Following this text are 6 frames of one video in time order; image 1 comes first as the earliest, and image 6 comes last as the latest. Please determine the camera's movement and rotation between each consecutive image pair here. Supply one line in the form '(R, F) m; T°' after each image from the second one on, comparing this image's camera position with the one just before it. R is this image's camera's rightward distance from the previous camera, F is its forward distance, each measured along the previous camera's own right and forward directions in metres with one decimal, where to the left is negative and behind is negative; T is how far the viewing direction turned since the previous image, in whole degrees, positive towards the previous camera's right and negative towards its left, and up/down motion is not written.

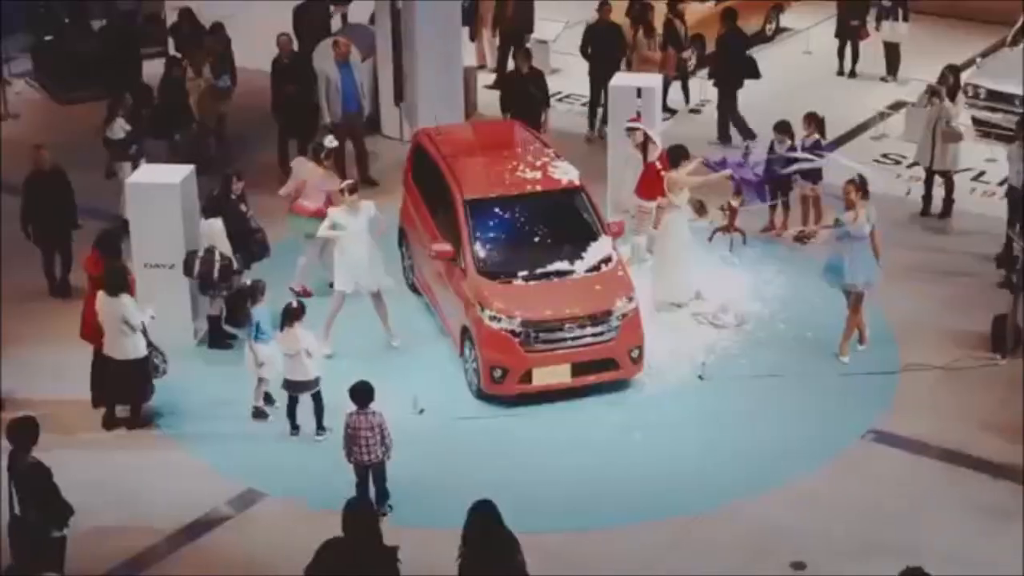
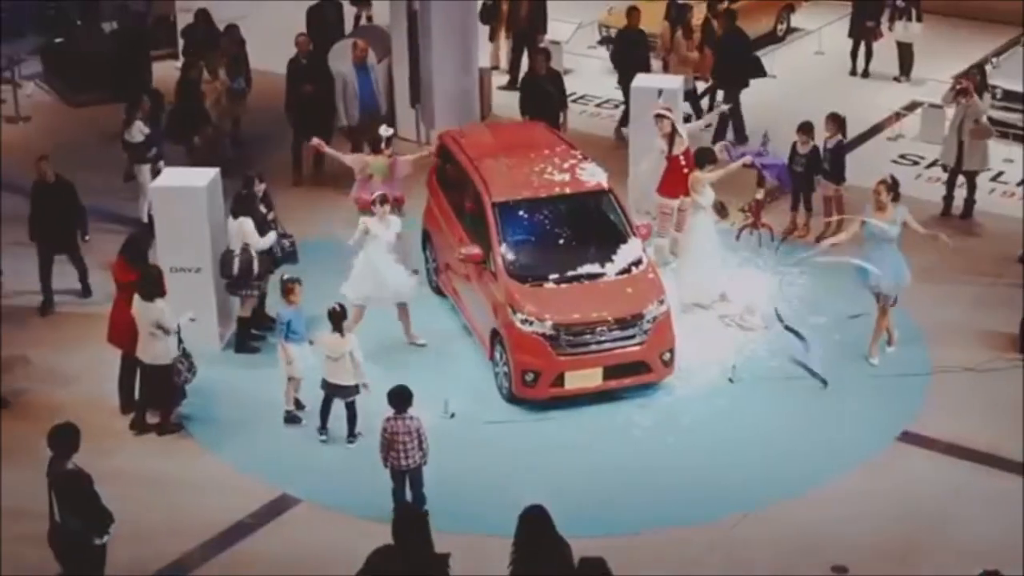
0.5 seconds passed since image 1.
(-0.3, +0.1) m; 0°
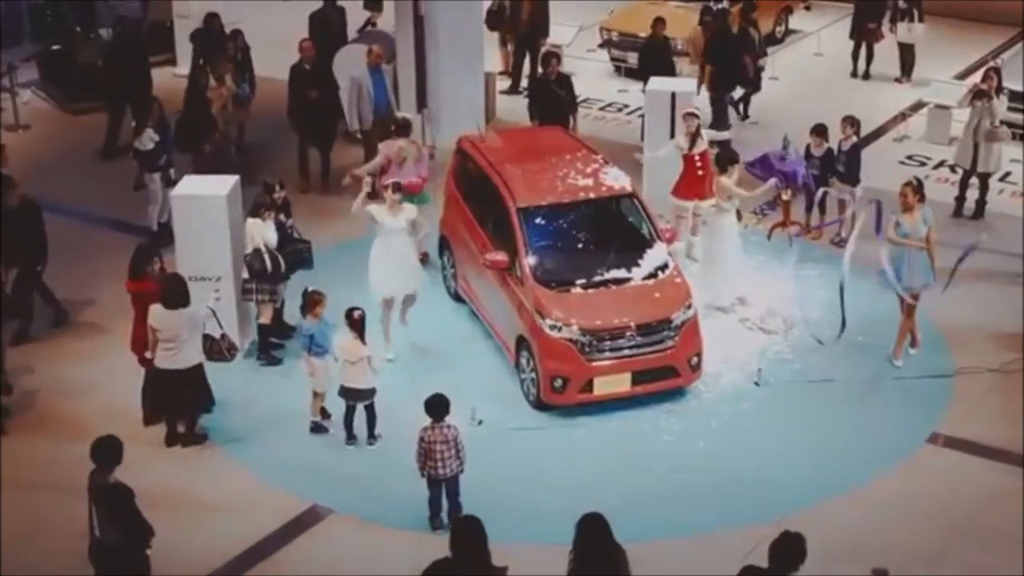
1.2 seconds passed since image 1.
(-0.4, +0.1) m; +1°
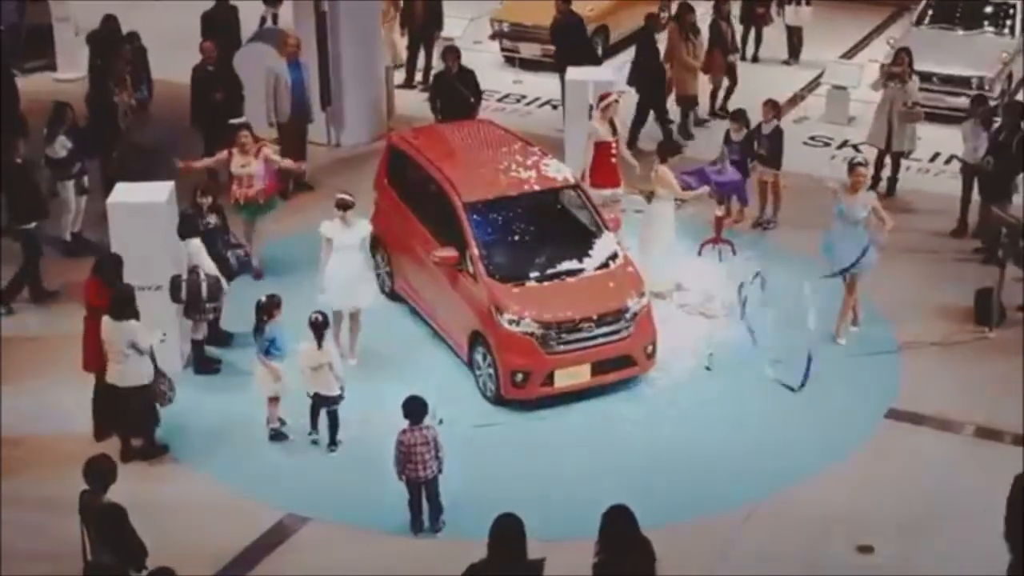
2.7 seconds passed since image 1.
(-0.8, +0.1) m; +6°
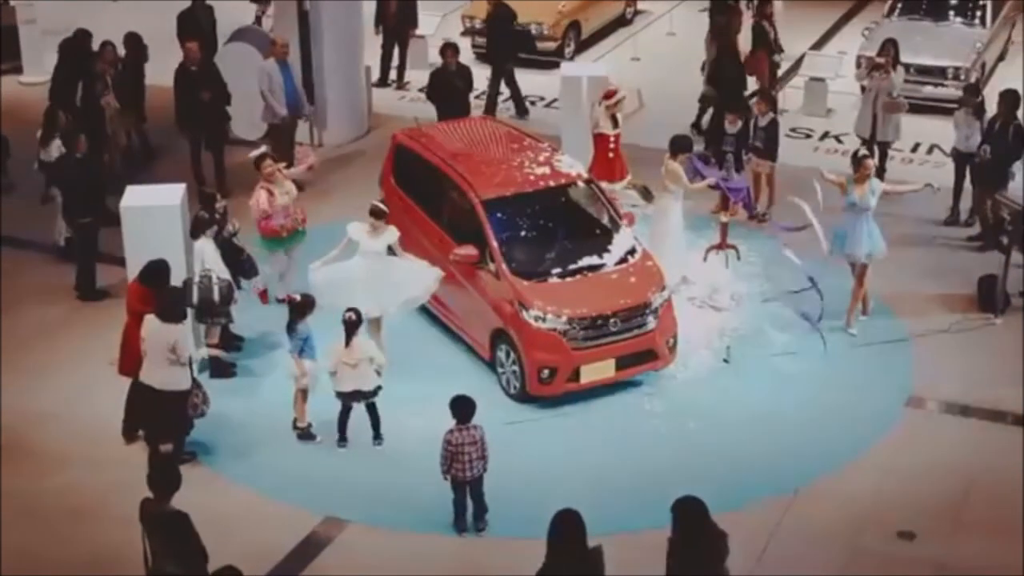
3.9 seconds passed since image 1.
(-0.7, 0.0) m; +3°
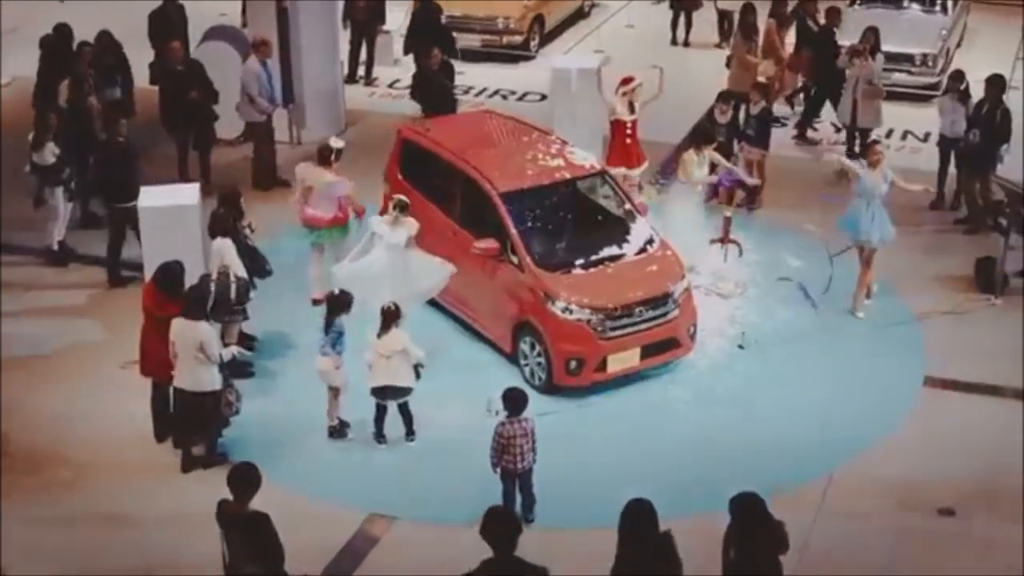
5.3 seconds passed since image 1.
(-0.8, 0.0) m; +3°
